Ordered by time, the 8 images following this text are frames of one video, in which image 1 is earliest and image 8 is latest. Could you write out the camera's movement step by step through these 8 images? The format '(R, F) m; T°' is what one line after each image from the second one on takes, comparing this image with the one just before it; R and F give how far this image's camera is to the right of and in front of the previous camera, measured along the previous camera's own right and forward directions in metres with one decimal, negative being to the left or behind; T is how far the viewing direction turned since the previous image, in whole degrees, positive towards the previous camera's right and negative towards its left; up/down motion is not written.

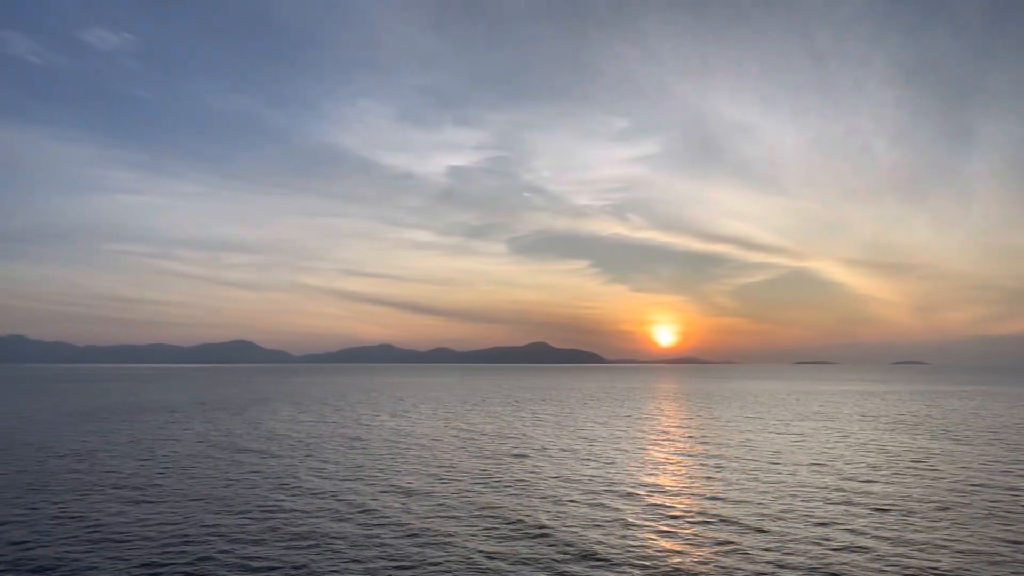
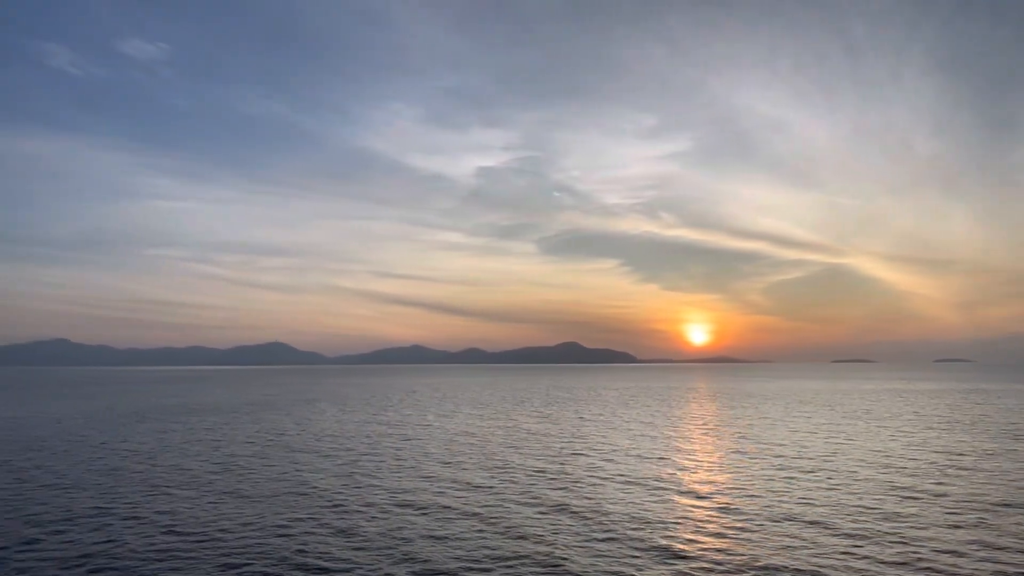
(-1.1, +0.5) m; -2°
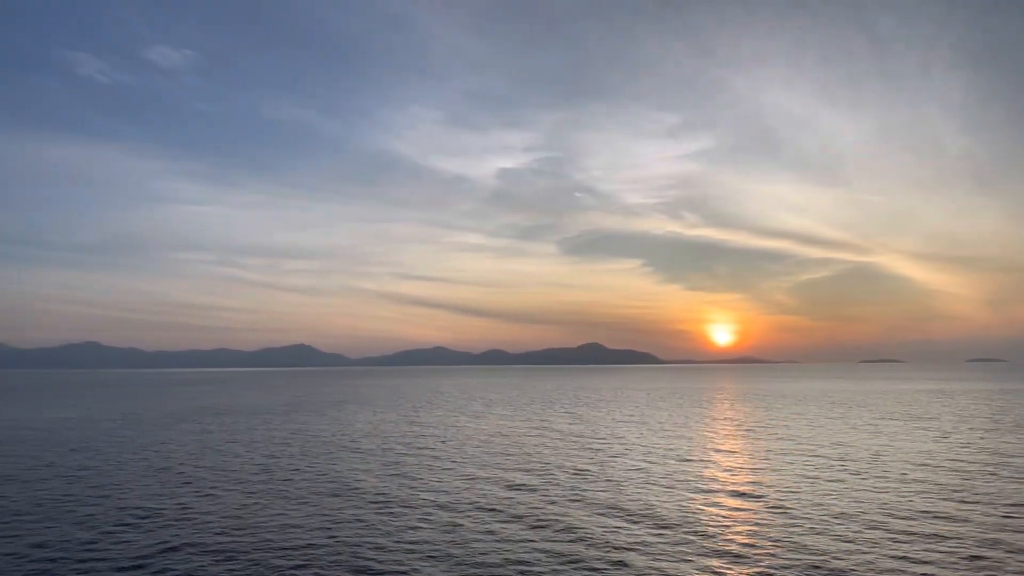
(-0.8, +0.4) m; -2°
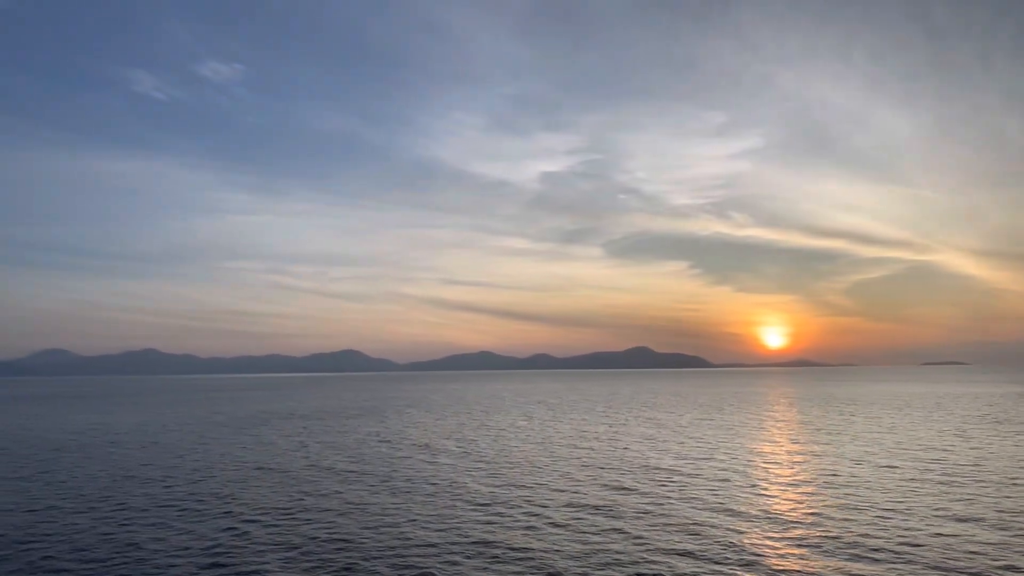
(-1.7, +0.9) m; -4°
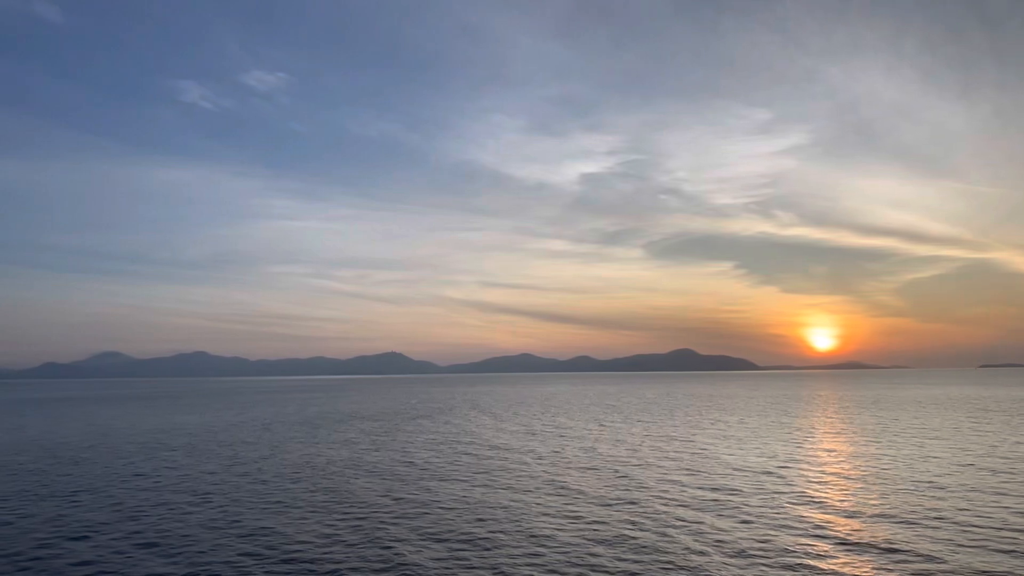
(-1.8, +1.4) m; -3°
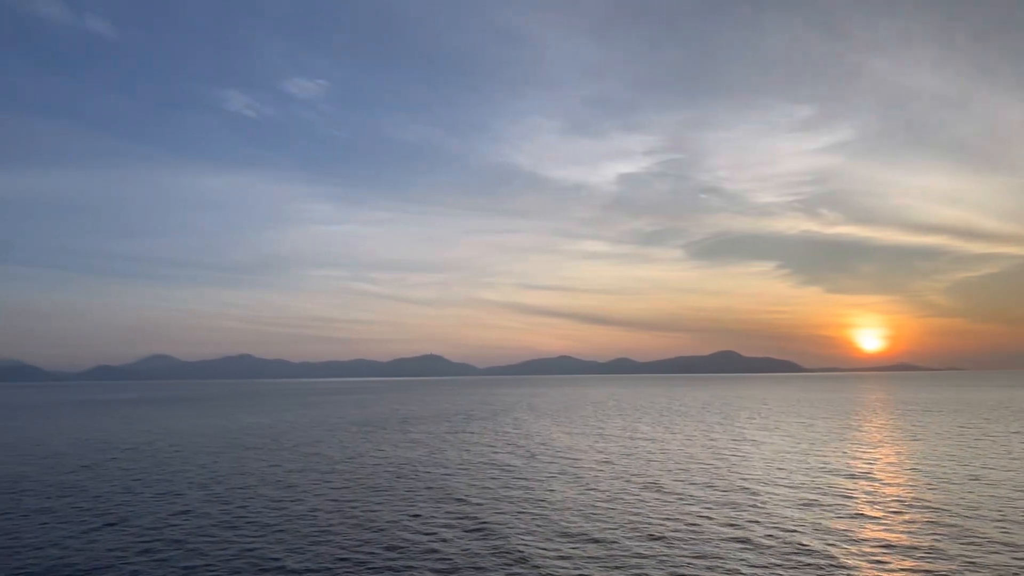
(-2.1, +1.3) m; -3°
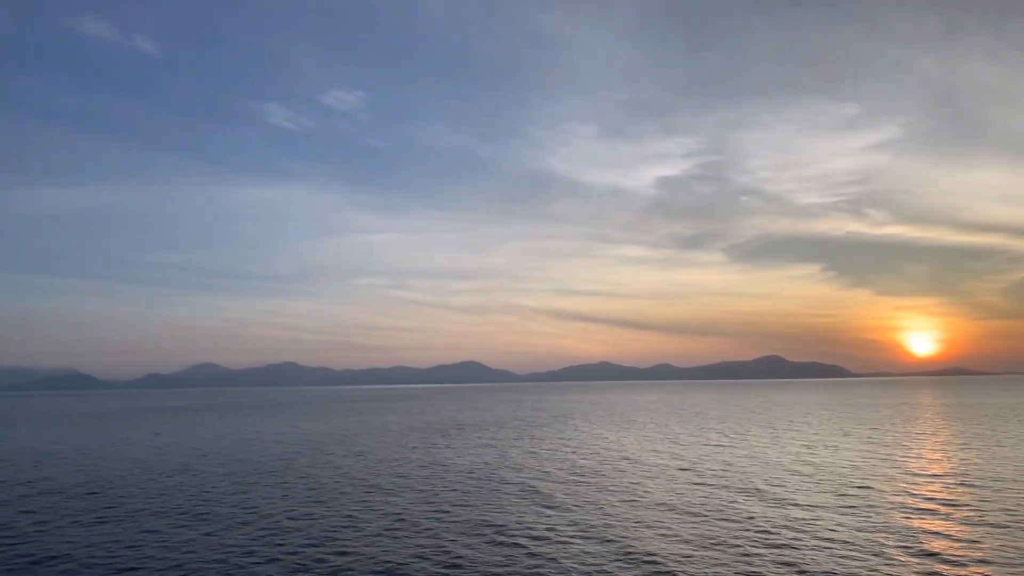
(-1.9, +1.4) m; -3°
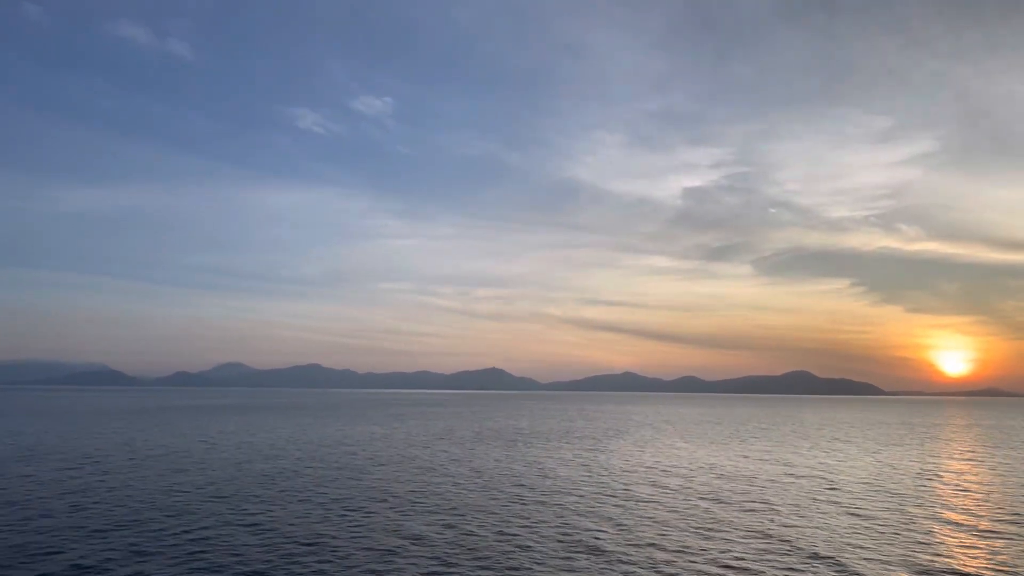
(-4.5, +1.5) m; -2°
